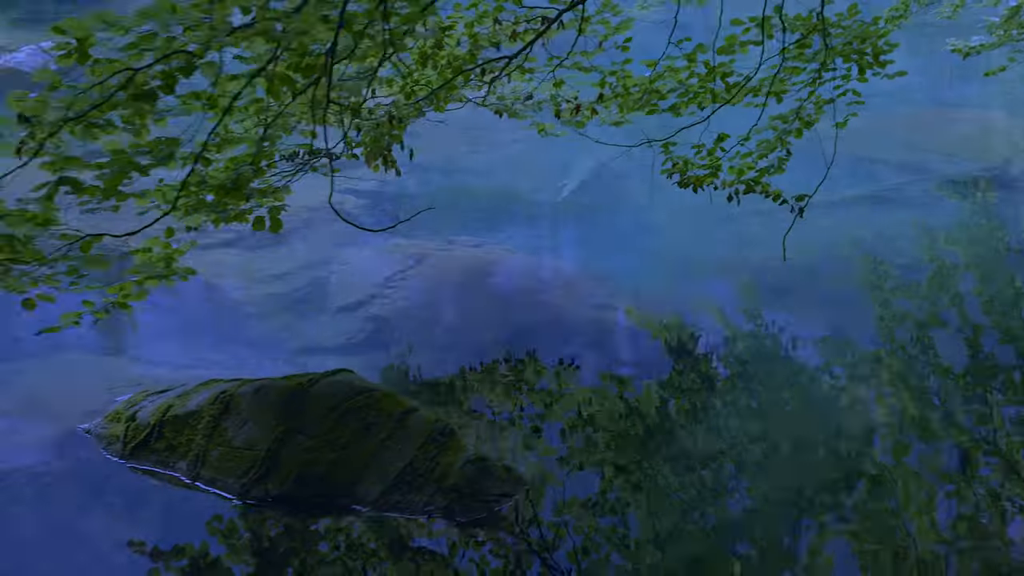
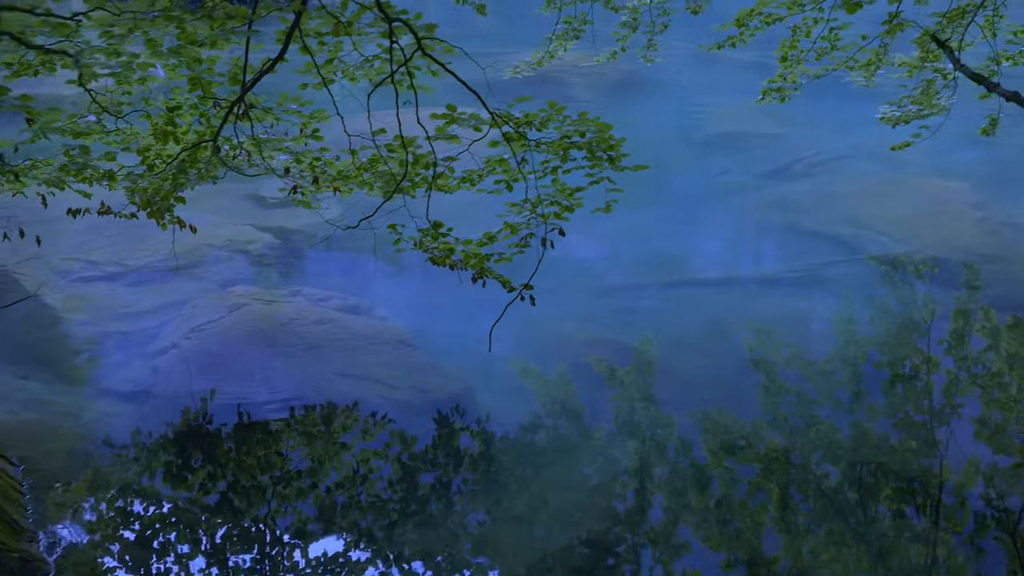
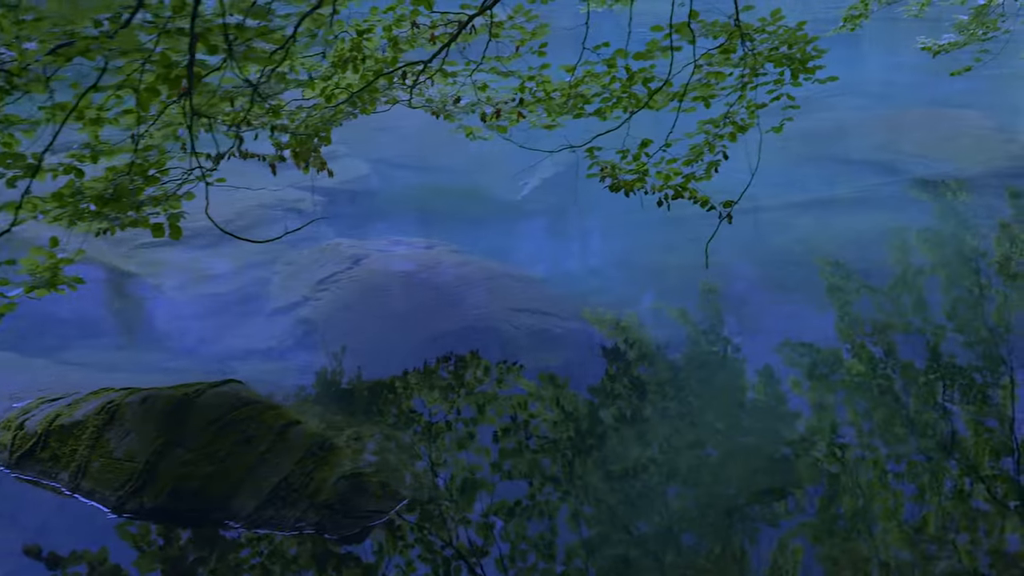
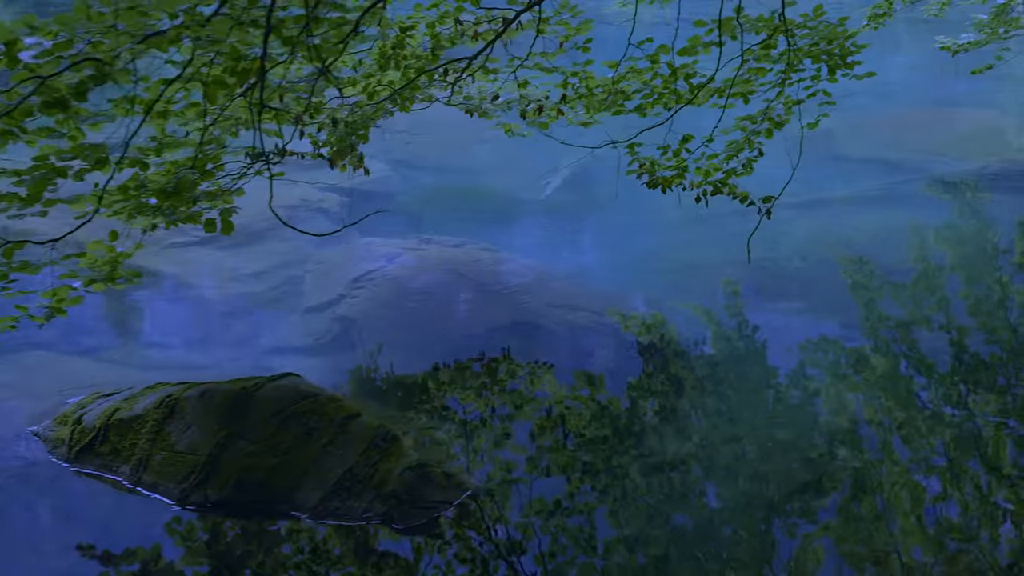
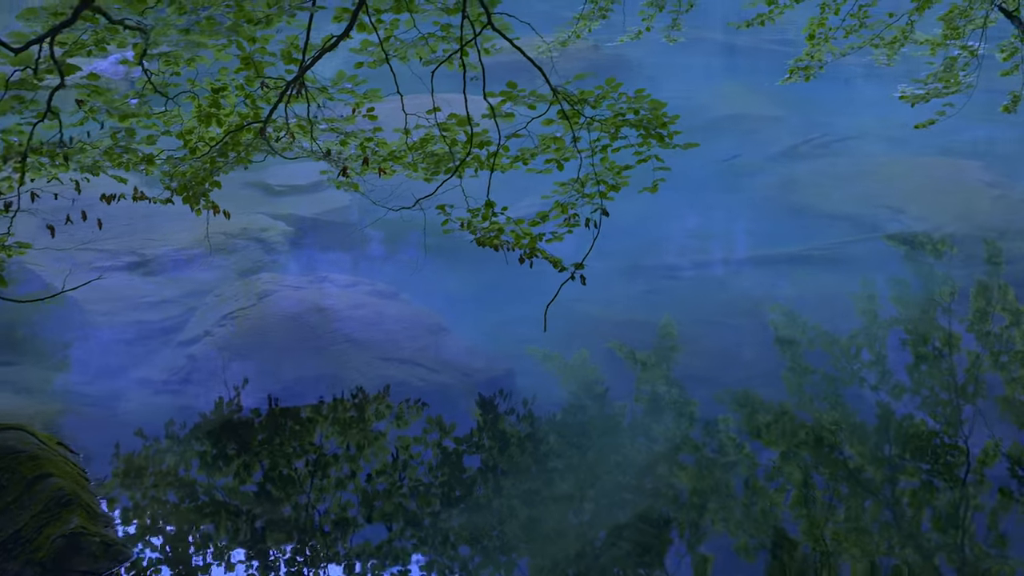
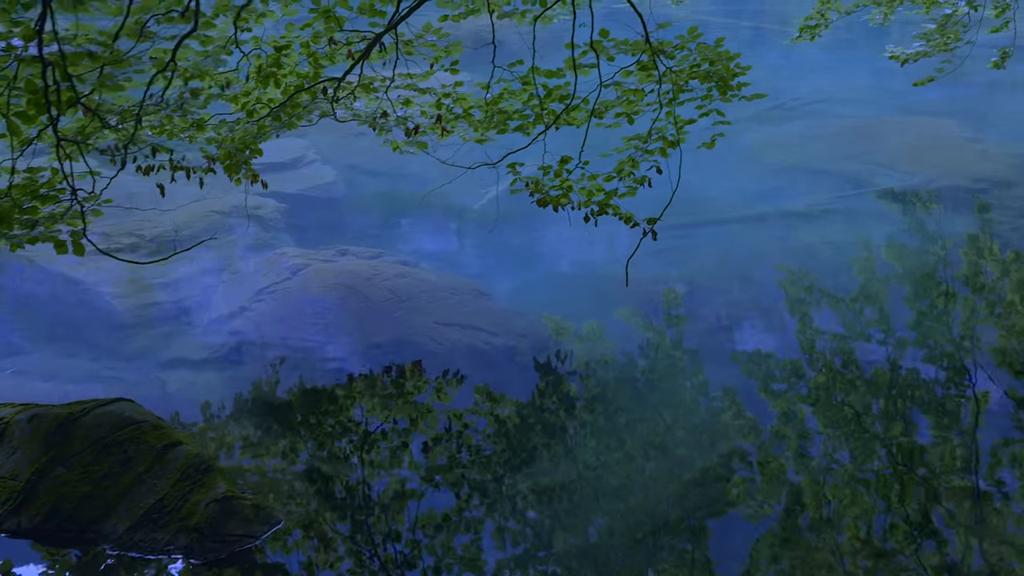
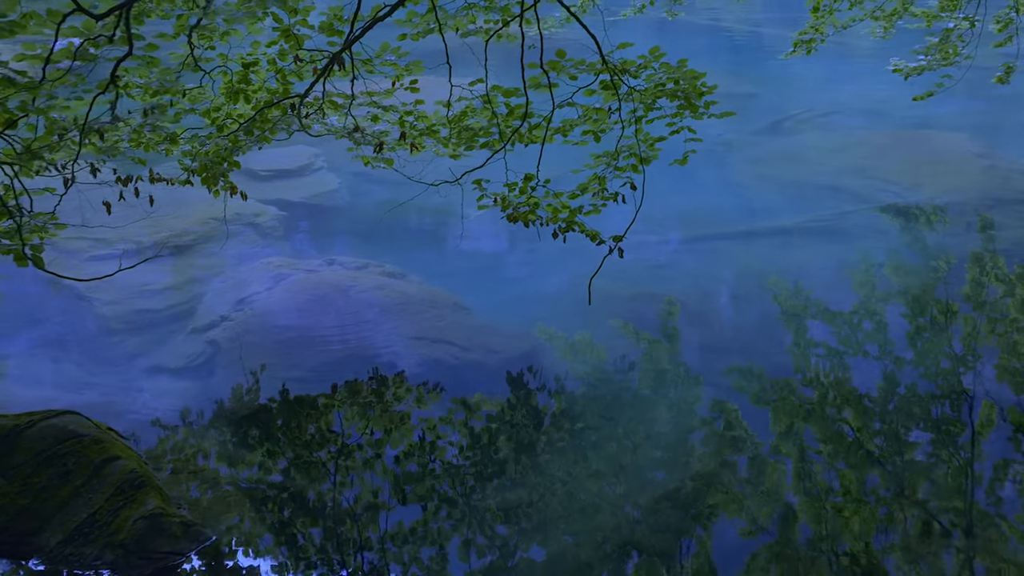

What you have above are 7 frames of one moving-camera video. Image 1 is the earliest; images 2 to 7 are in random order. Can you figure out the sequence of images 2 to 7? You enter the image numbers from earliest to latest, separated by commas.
4, 3, 6, 7, 5, 2
